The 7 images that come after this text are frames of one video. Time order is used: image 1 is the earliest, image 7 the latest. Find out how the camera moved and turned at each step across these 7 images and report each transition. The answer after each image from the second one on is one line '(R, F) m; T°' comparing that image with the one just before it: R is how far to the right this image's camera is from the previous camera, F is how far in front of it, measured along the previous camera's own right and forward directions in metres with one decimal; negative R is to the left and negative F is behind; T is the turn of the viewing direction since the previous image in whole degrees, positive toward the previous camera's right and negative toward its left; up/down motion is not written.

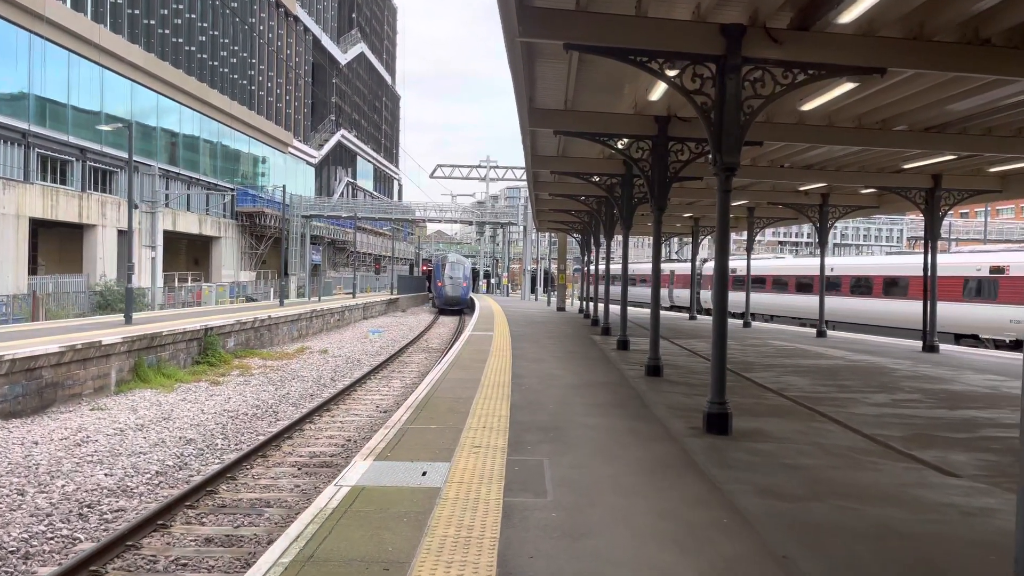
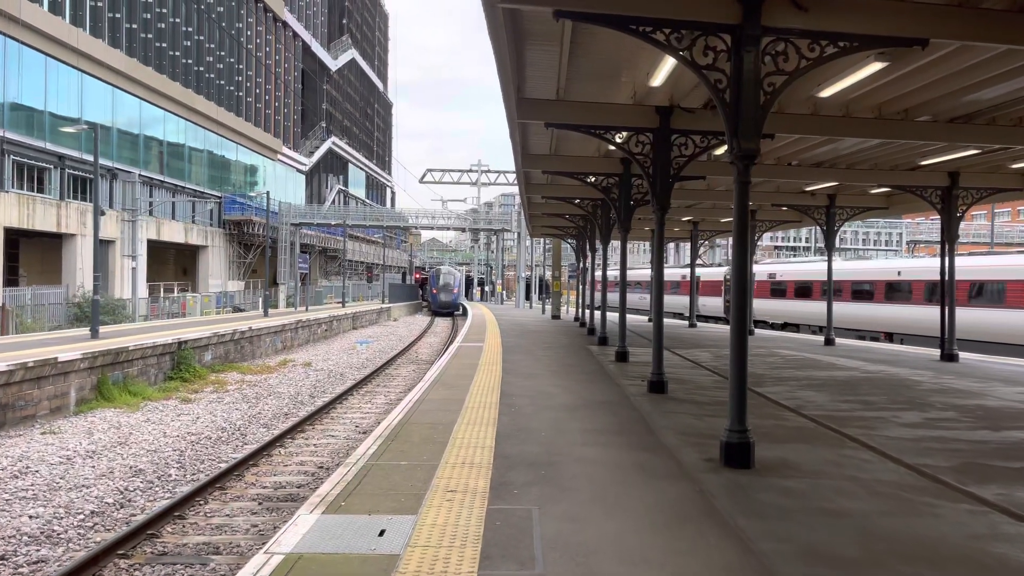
(+0.1, +1.0) m; 0°
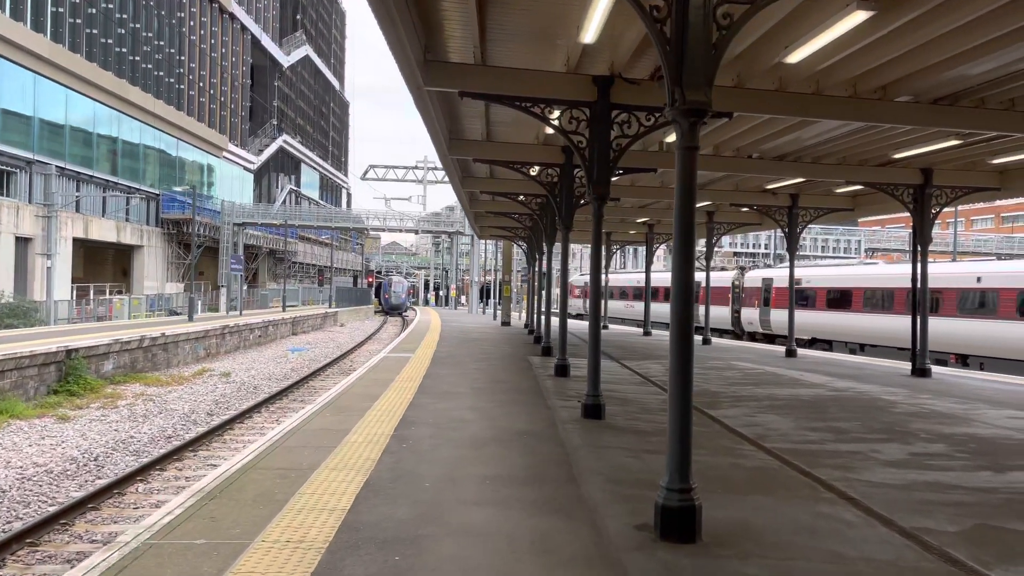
(+0.6, +1.6) m; +3°
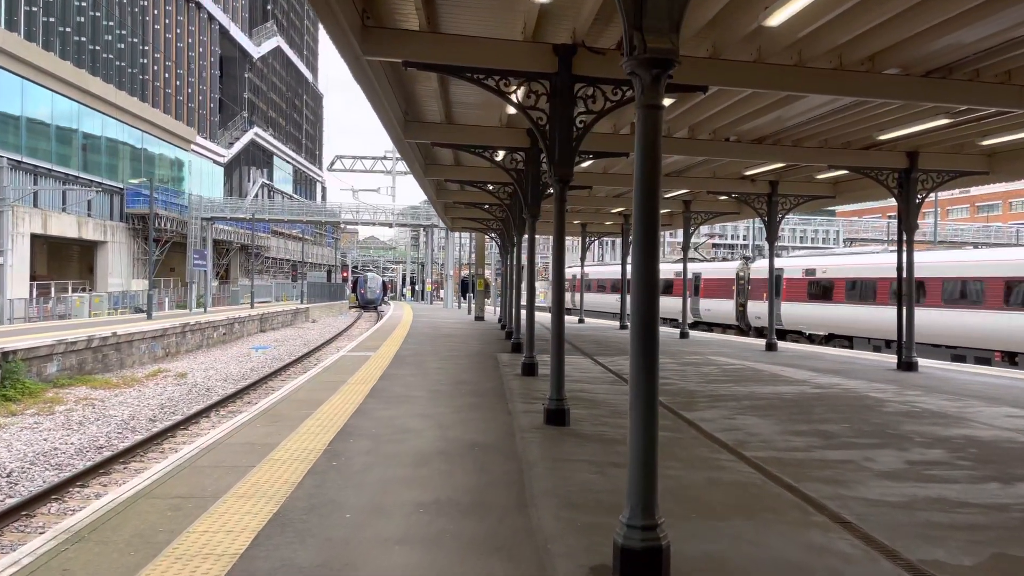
(+0.2, +0.8) m; +1°
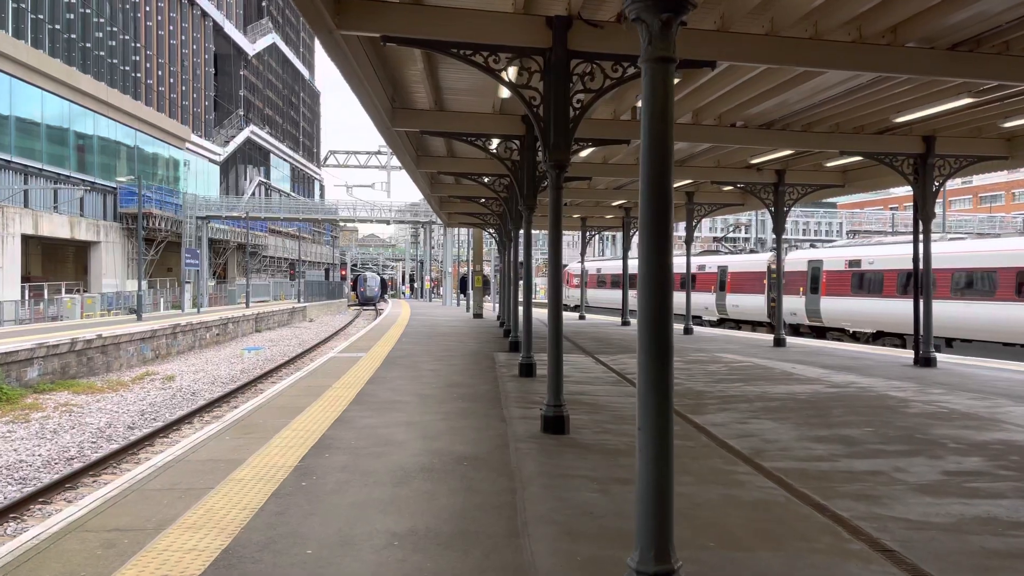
(+0.1, +0.6) m; 0°
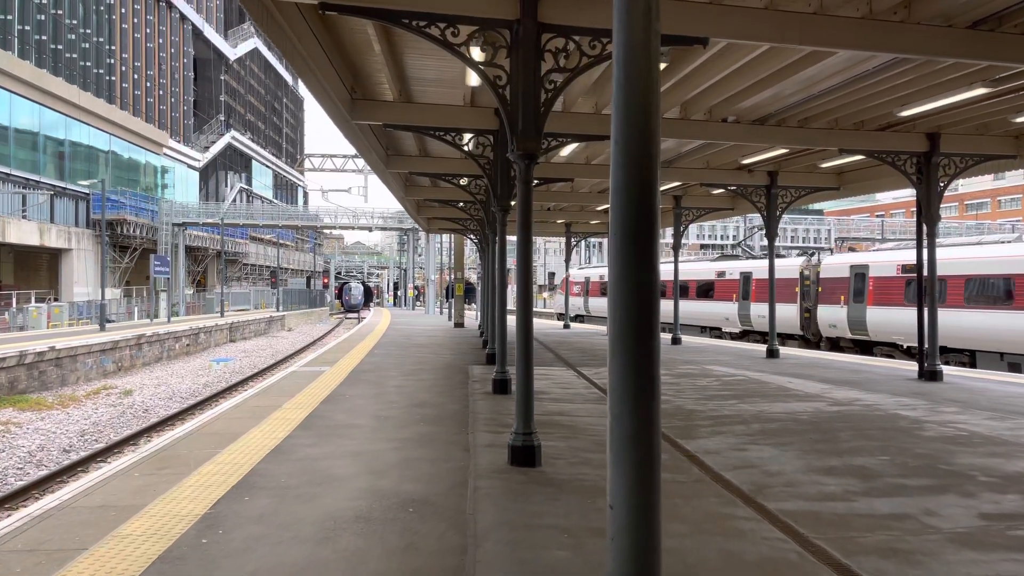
(+0.2, +0.9) m; +1°
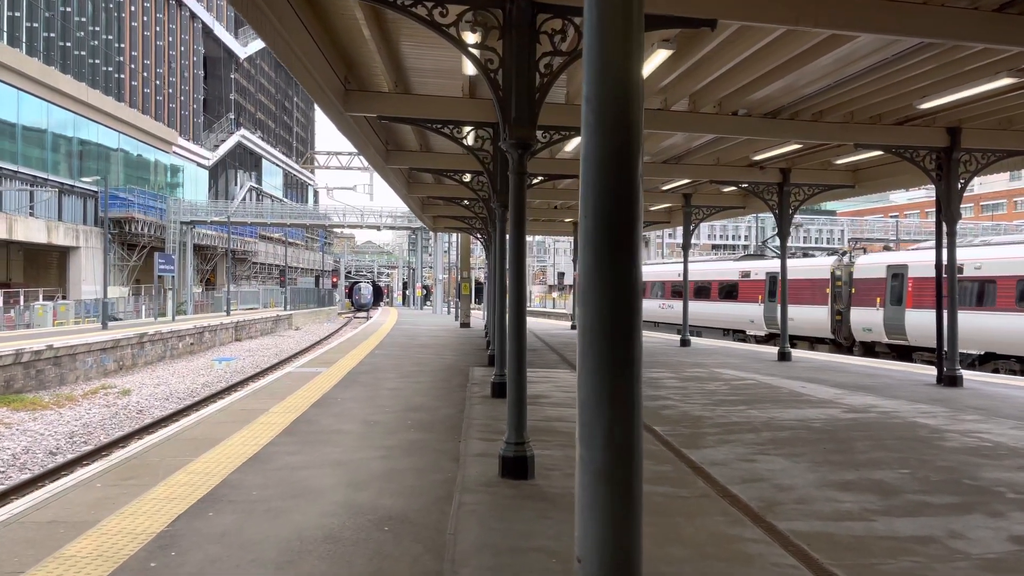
(+0.1, +0.4) m; -1°
